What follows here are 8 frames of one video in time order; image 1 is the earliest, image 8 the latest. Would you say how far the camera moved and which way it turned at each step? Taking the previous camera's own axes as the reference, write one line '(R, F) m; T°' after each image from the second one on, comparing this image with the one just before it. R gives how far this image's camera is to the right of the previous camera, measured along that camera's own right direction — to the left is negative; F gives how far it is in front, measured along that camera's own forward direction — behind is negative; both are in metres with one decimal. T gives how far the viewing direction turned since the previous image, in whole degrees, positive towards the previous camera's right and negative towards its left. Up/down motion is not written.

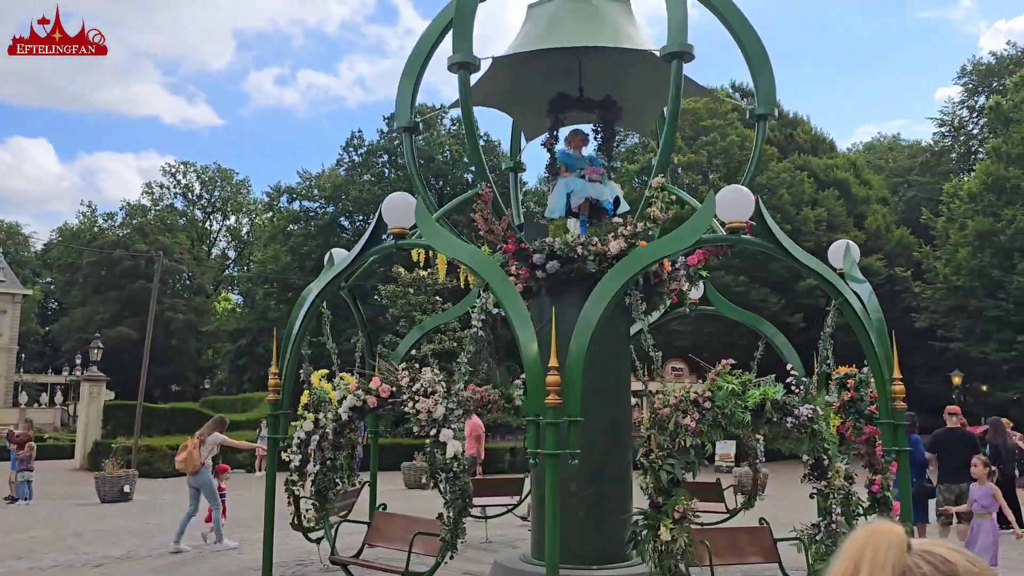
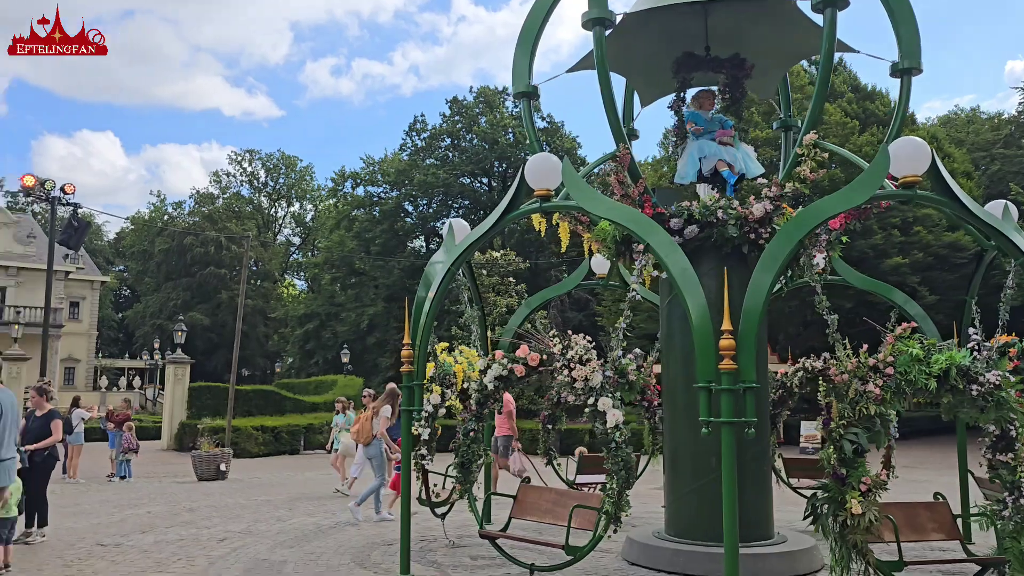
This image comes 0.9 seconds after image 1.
(-0.7, +0.3) m; -4°
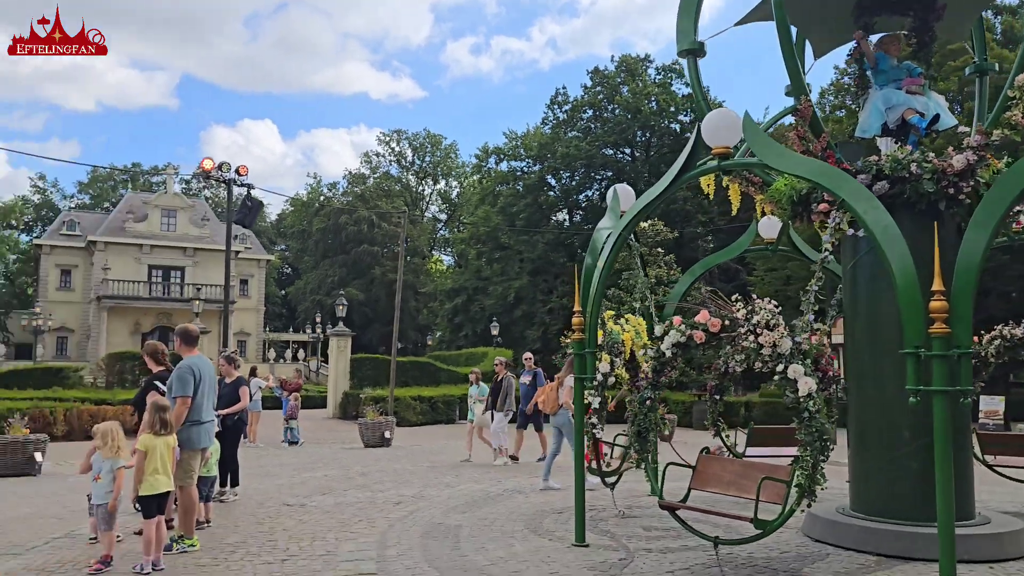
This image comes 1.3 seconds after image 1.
(-0.2, +0.1) m; -10°
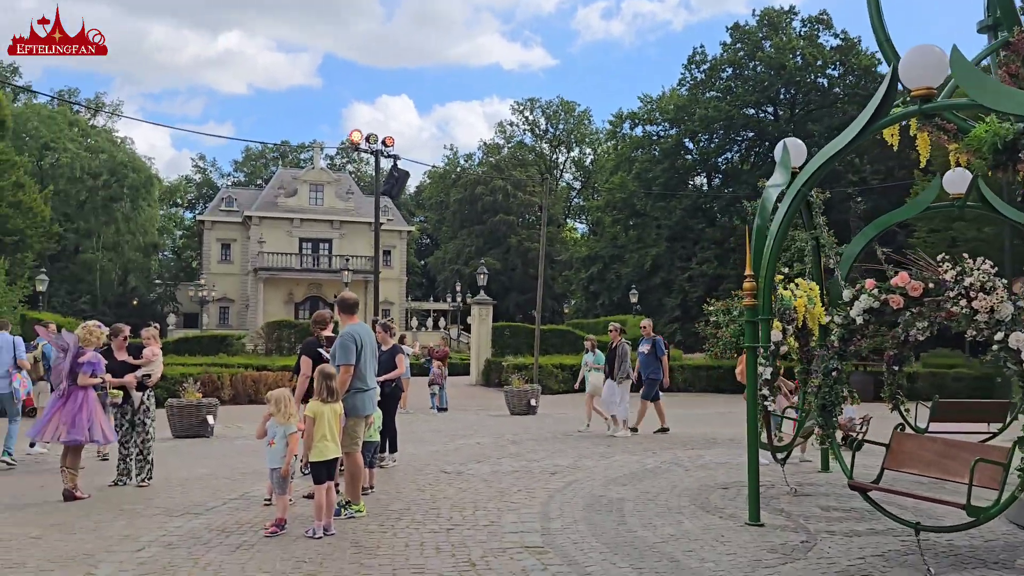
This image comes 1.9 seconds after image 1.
(-0.2, +0.3) m; -9°
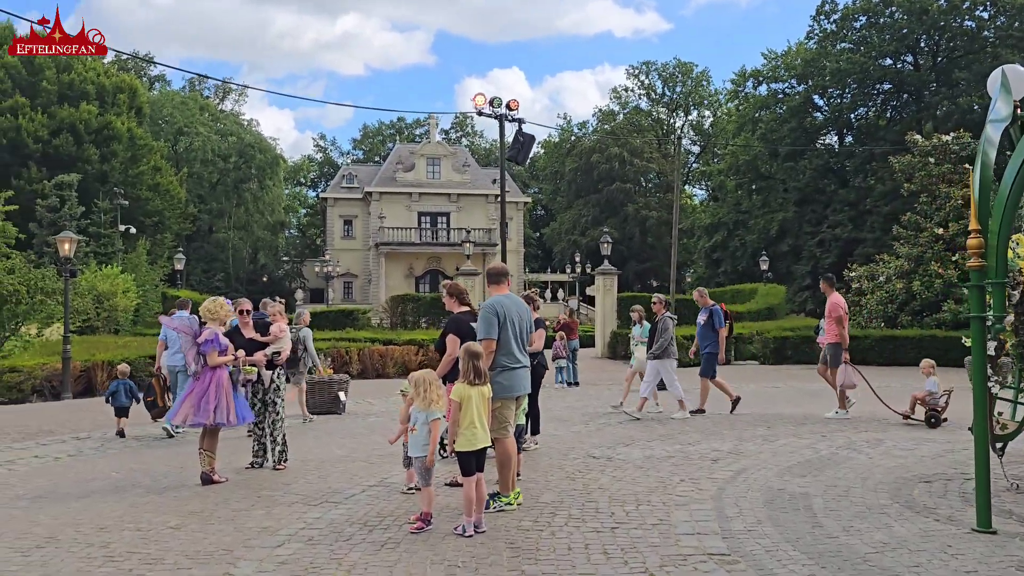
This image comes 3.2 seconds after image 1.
(-0.4, +0.8) m; -8°
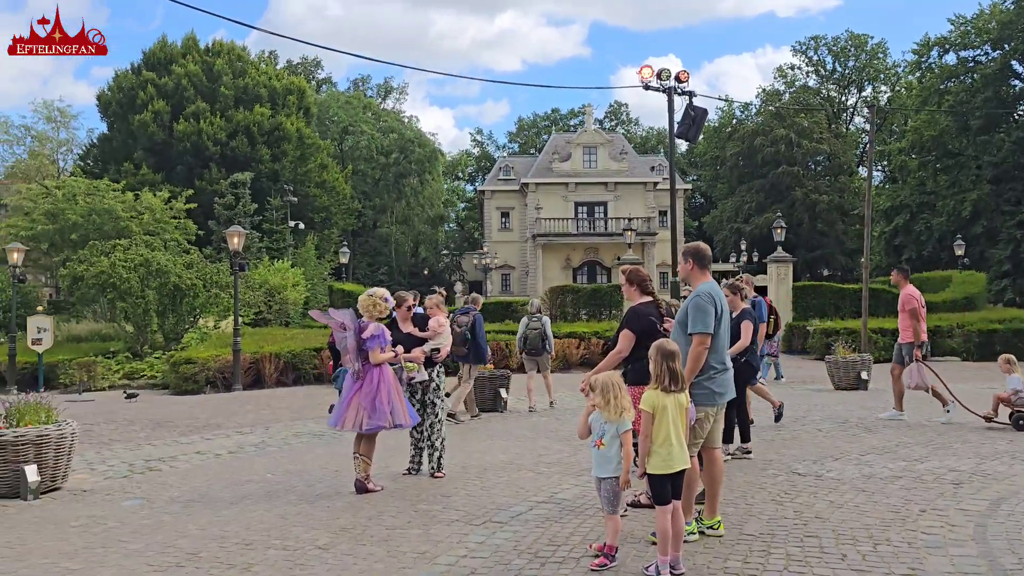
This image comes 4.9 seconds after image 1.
(-0.3, +1.0) m; -11°
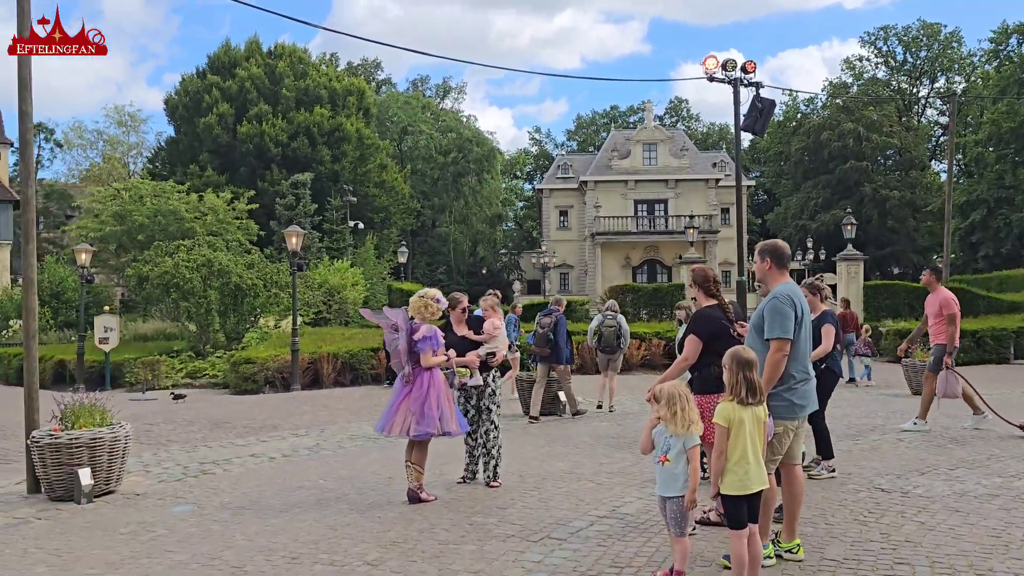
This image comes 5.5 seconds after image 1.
(0.0, +0.3) m; -4°
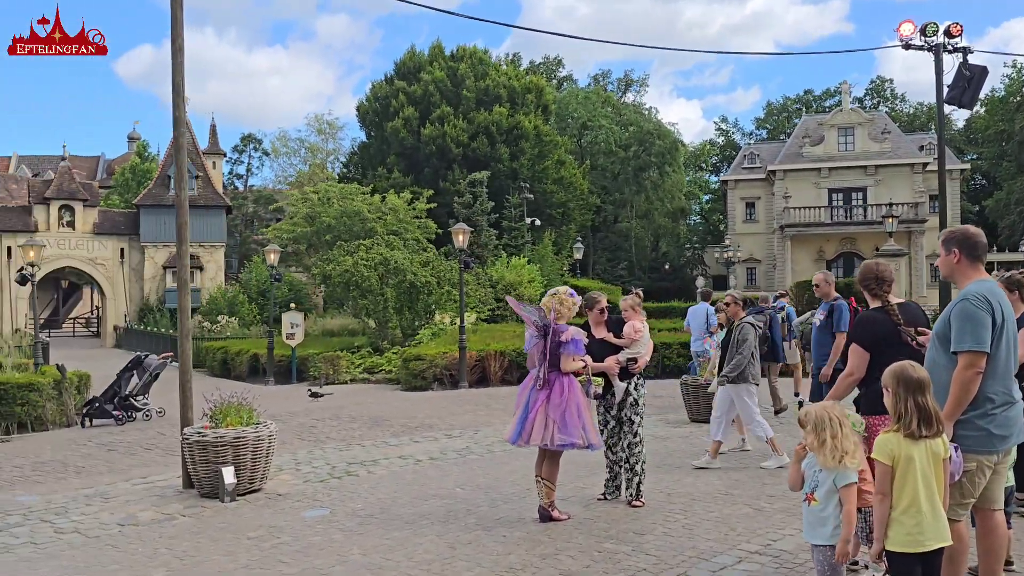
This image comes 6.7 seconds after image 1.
(+0.3, +0.6) m; -13°
